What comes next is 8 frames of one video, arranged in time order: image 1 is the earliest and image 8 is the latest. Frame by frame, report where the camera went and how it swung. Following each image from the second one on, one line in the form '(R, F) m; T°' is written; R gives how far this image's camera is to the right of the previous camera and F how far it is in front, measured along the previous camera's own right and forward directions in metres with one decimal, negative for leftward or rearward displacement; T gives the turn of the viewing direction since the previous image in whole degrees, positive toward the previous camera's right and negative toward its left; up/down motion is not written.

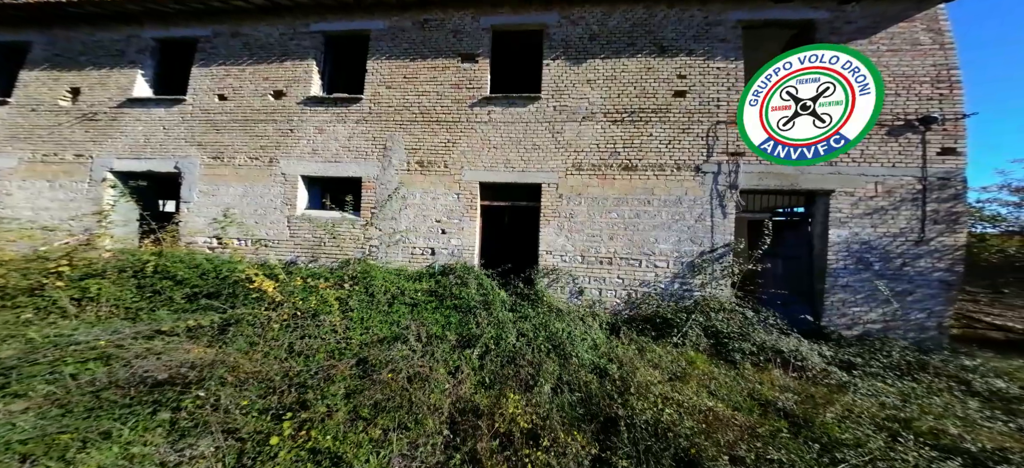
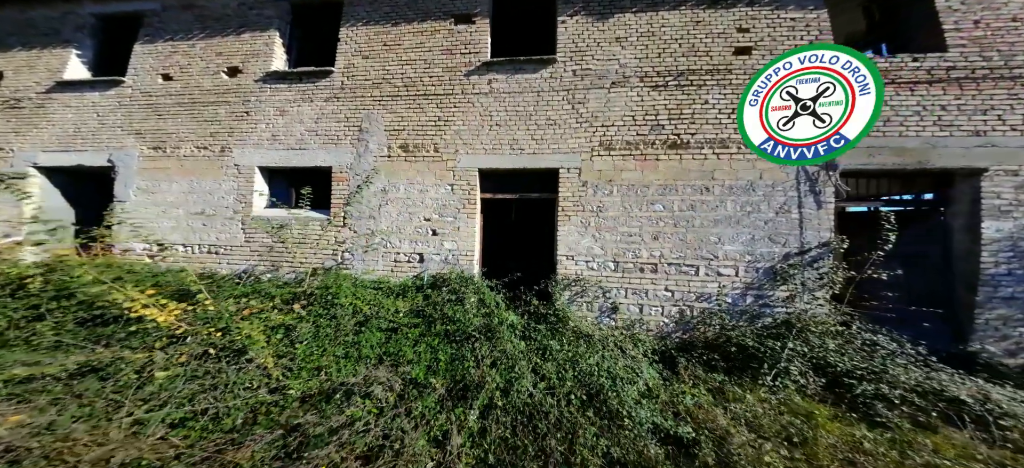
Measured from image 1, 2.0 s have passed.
(-0.3, +1.4) m; +1°
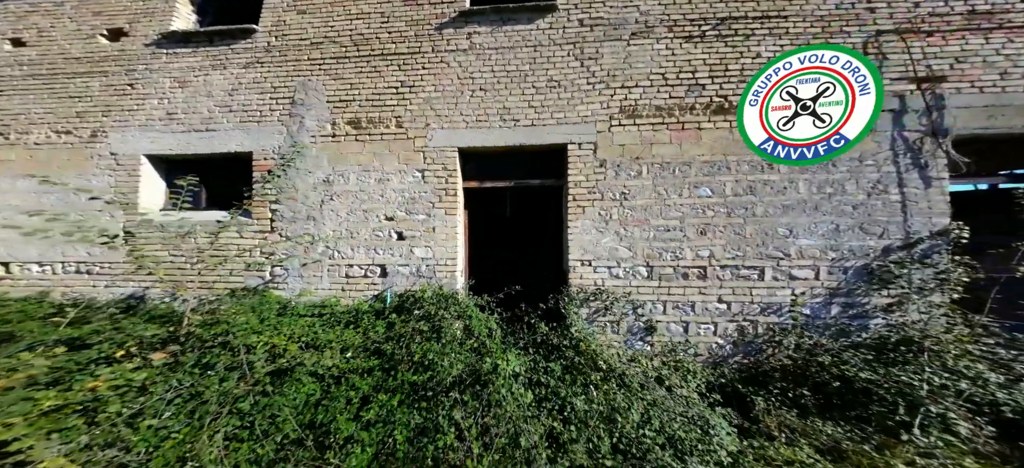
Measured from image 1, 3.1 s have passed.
(-0.3, +1.3) m; +6°
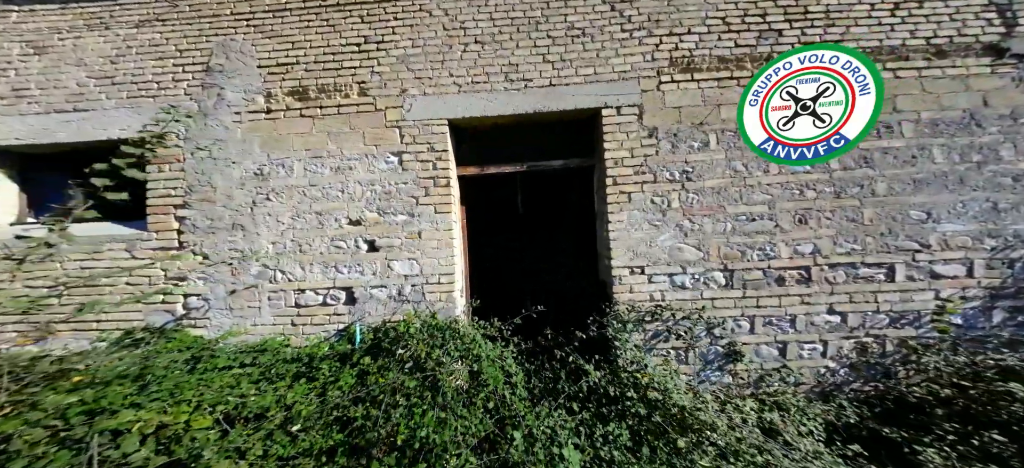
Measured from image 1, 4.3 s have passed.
(-0.4, +1.0) m; +5°
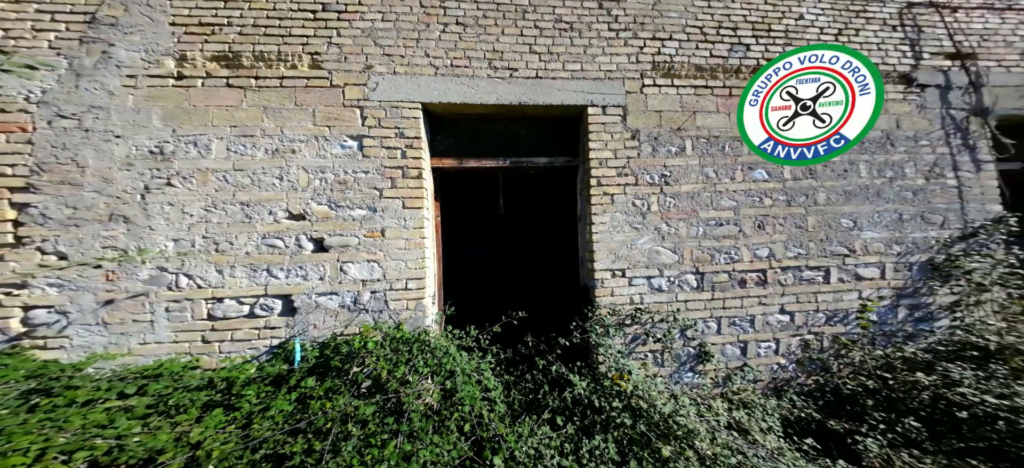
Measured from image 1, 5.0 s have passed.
(-0.3, +0.2) m; +11°
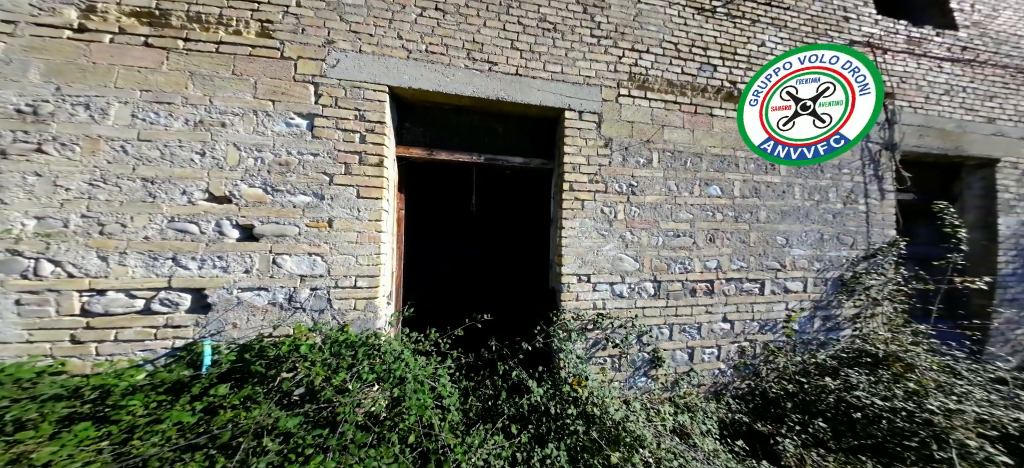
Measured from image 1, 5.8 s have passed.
(-0.1, +0.1) m; +8°
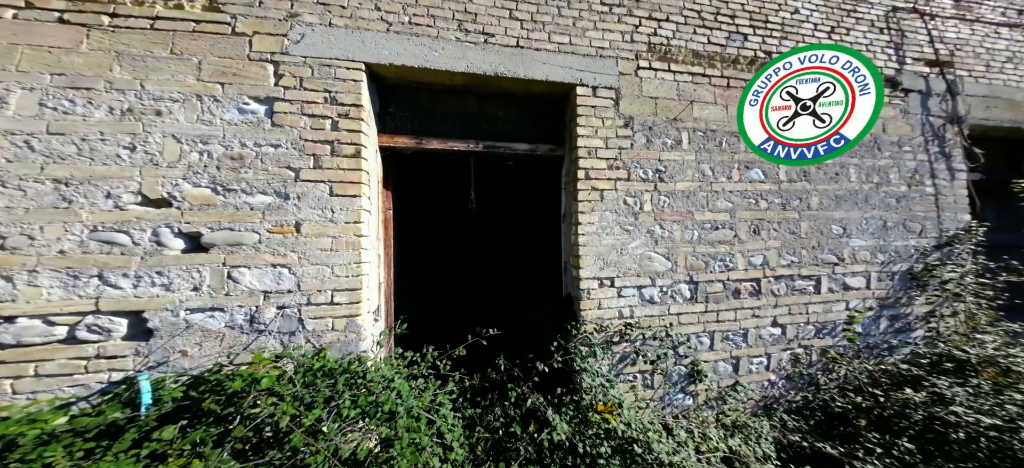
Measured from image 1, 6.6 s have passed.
(+0.1, +0.3) m; -3°
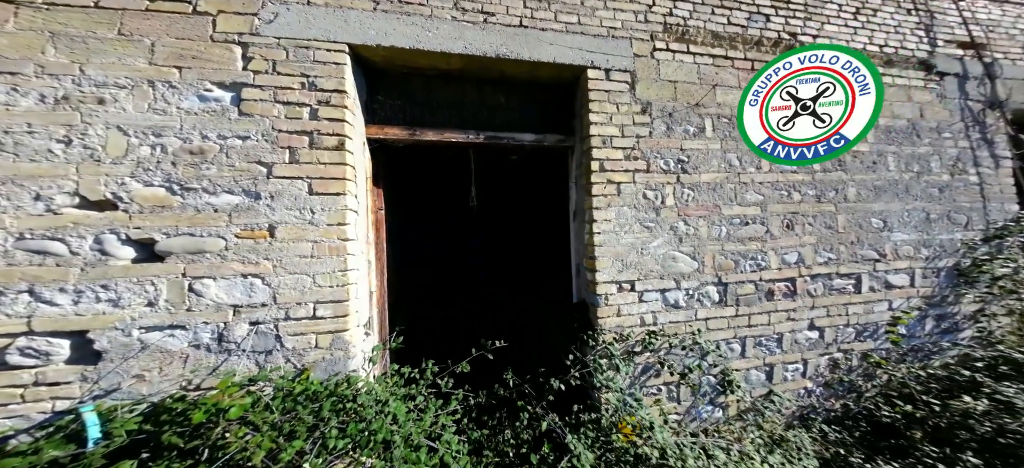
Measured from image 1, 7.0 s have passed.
(0.0, +0.2) m; -1°
